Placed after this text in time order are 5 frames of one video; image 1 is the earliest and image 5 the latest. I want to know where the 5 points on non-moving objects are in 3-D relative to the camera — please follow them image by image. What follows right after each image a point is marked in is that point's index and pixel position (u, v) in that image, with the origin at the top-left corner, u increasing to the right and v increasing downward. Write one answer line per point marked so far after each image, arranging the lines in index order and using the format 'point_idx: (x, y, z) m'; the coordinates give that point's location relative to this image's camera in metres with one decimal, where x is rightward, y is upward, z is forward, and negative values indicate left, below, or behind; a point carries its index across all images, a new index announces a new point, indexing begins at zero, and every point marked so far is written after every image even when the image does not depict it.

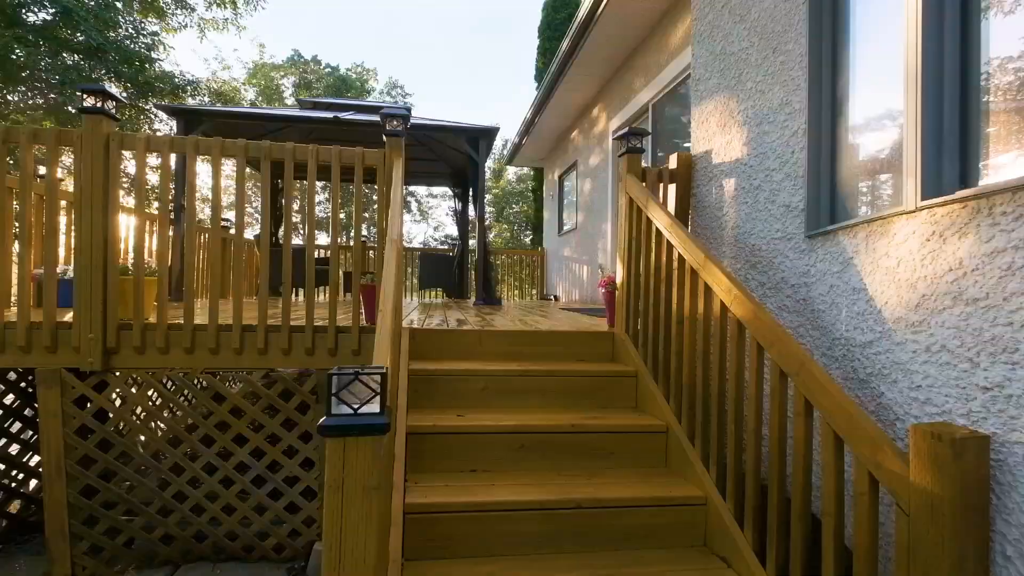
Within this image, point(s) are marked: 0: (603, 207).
0: (+1.3, +1.1, +6.3) m
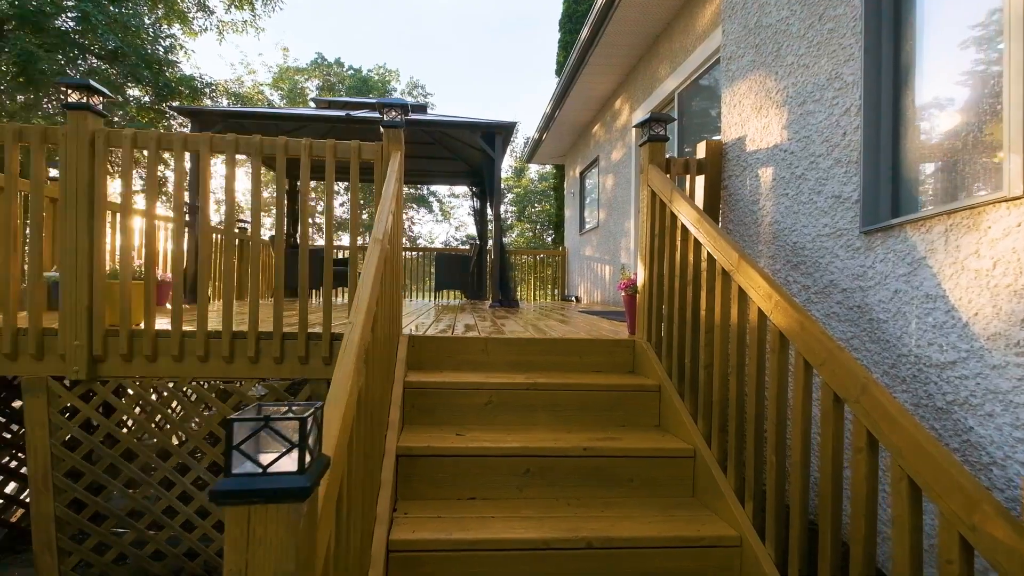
0: (+1.5, +1.1, +6.0) m
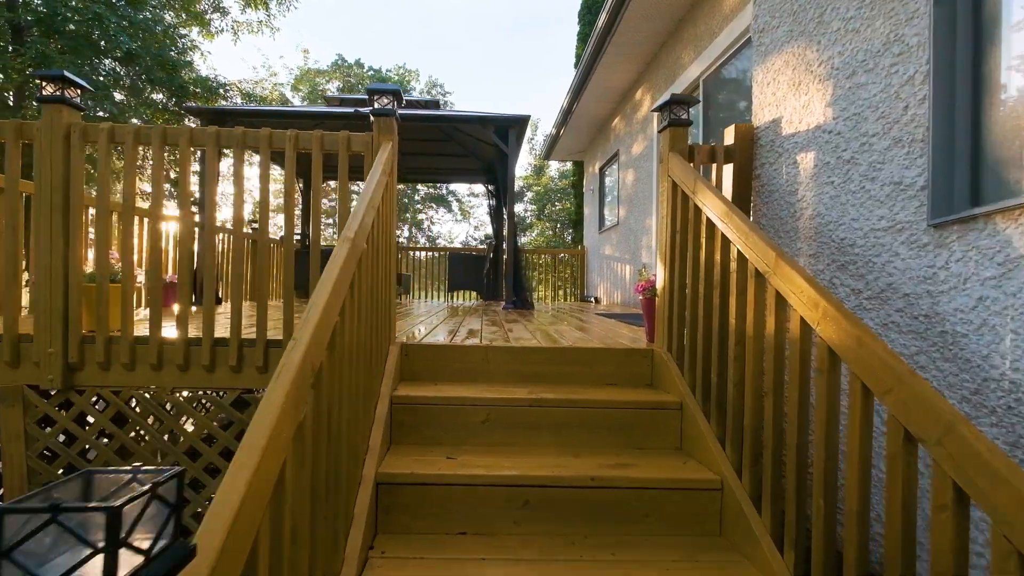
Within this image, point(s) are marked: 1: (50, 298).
0: (+1.7, +1.1, +5.7) m
1: (-2.2, 0.0, +2.1) m
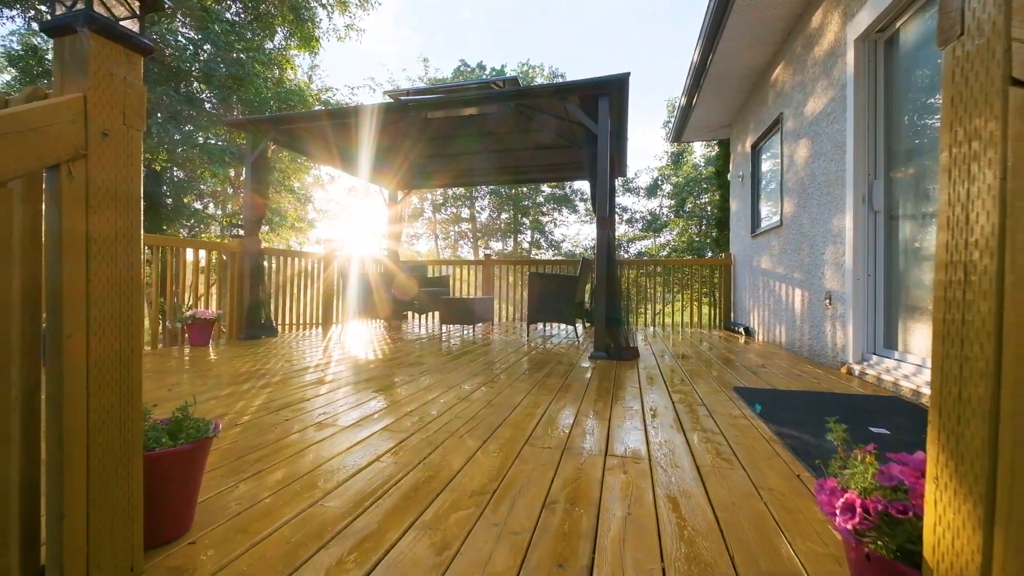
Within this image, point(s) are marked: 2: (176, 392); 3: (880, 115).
0: (+2.5, +0.8, +3.4) m
1: (-2.4, -0.4, +1.3) m
2: (-2.0, -0.6, +2.6) m
3: (+2.6, +1.2, +3.1) m
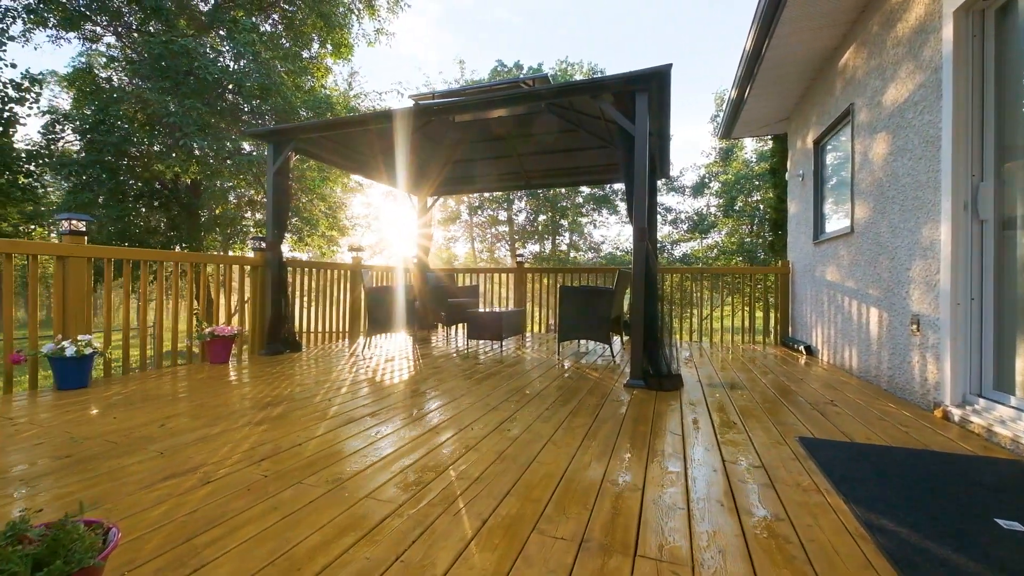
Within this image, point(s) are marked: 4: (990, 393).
0: (+2.6, +0.6, +2.8) m
1: (-2.4, -0.6, +1.1) m
2: (-1.9, -0.8, +2.5) m
3: (+2.7, +1.1, +2.5) m
4: (+2.7, -0.6, +2.5) m
